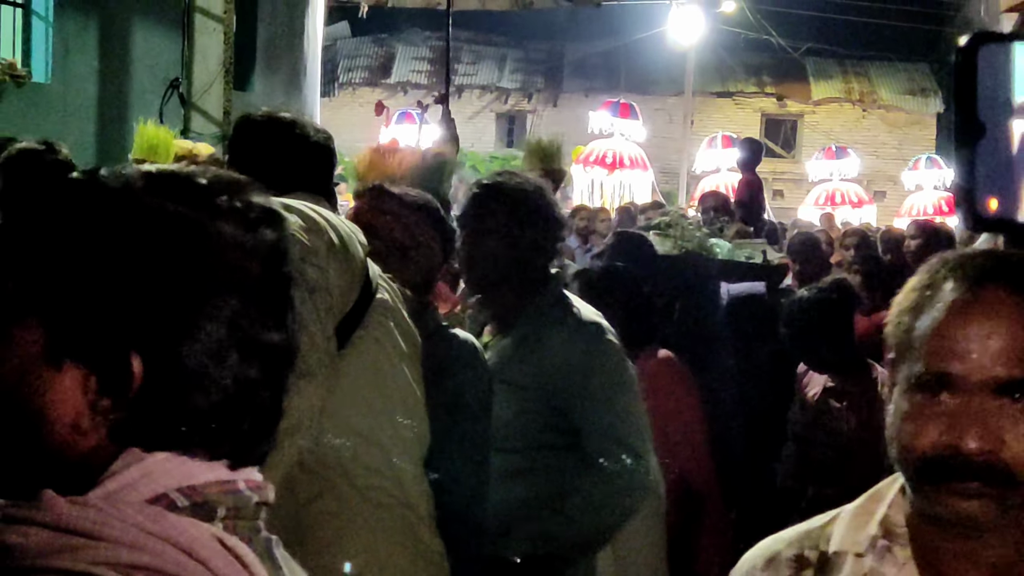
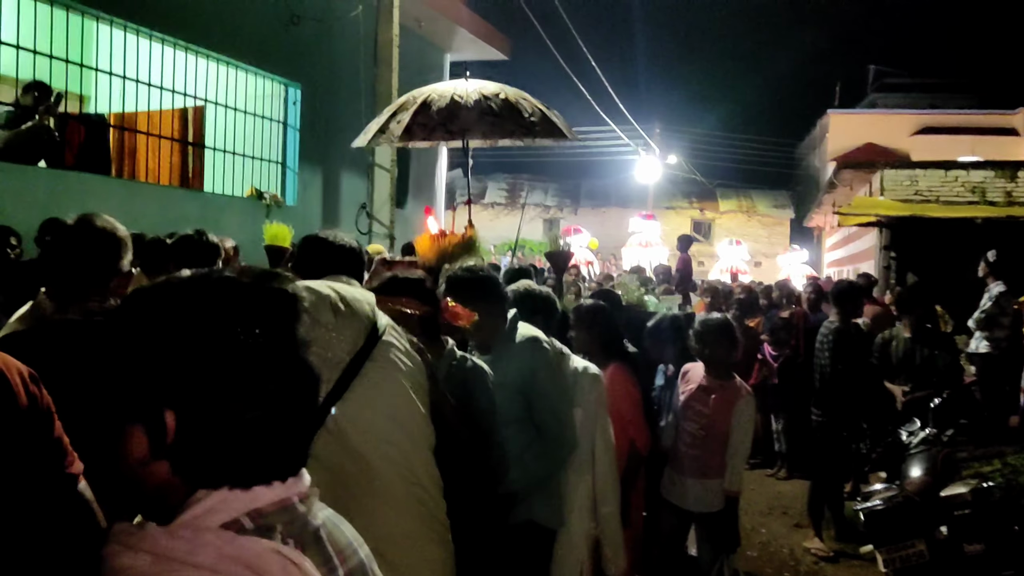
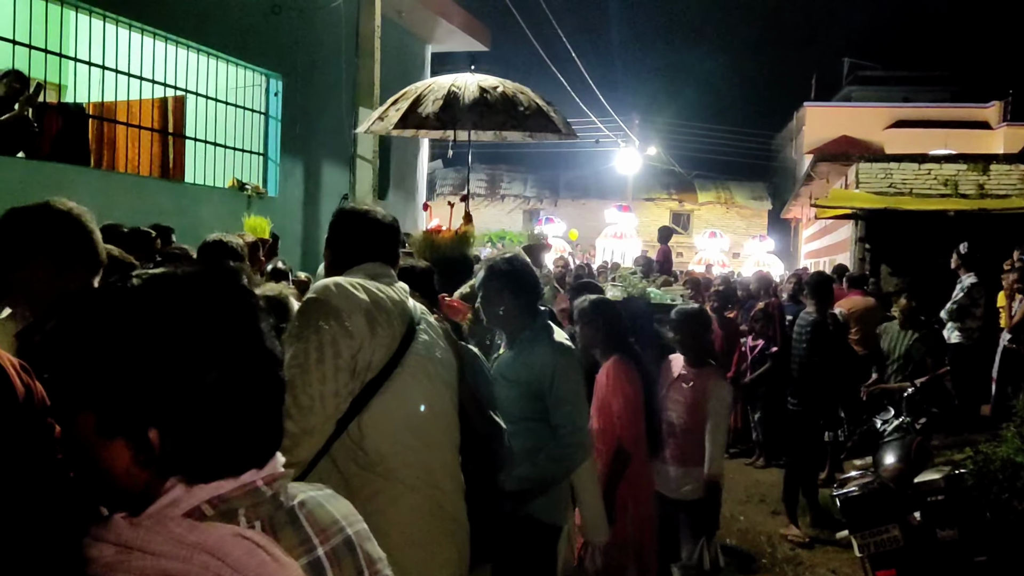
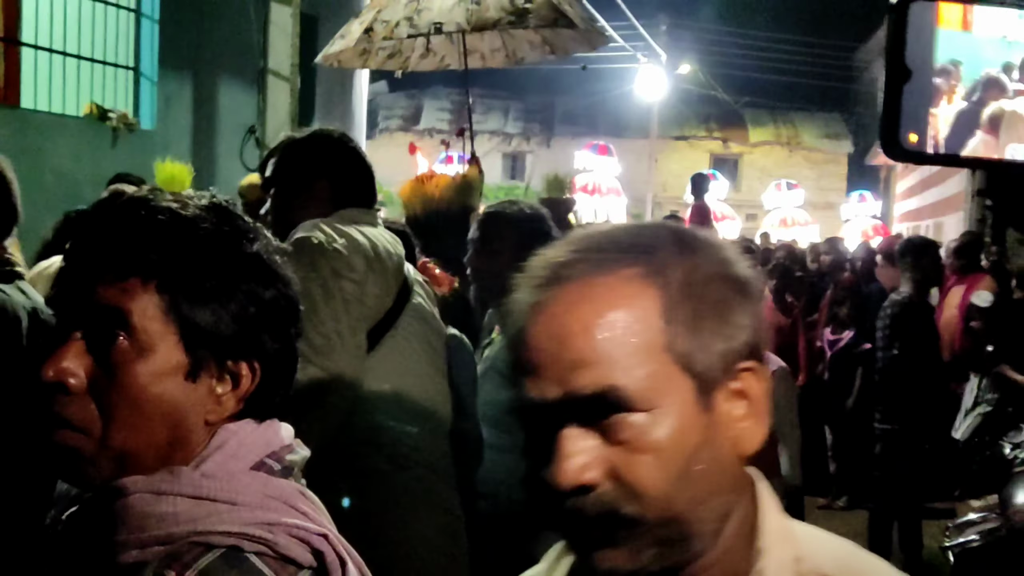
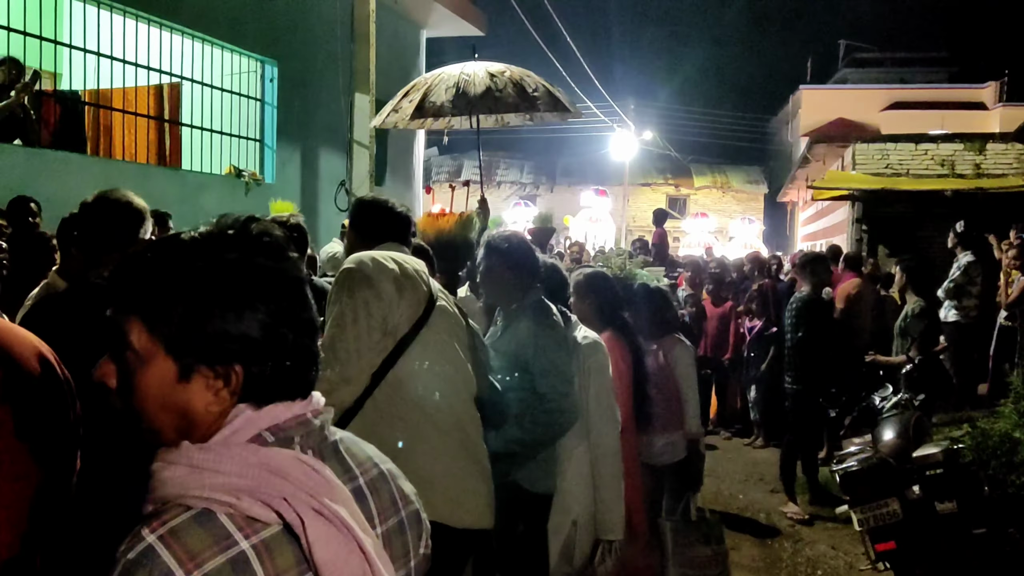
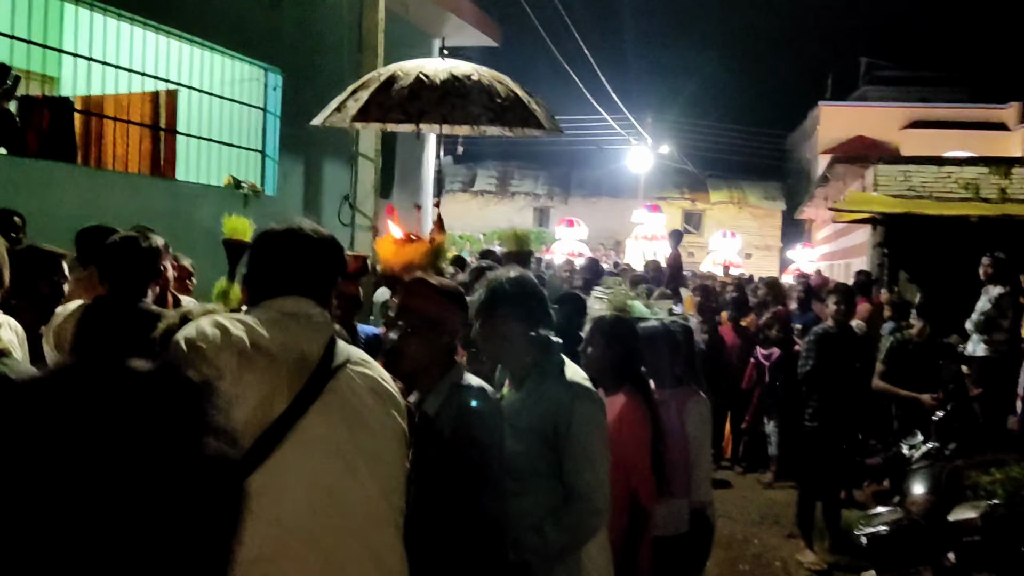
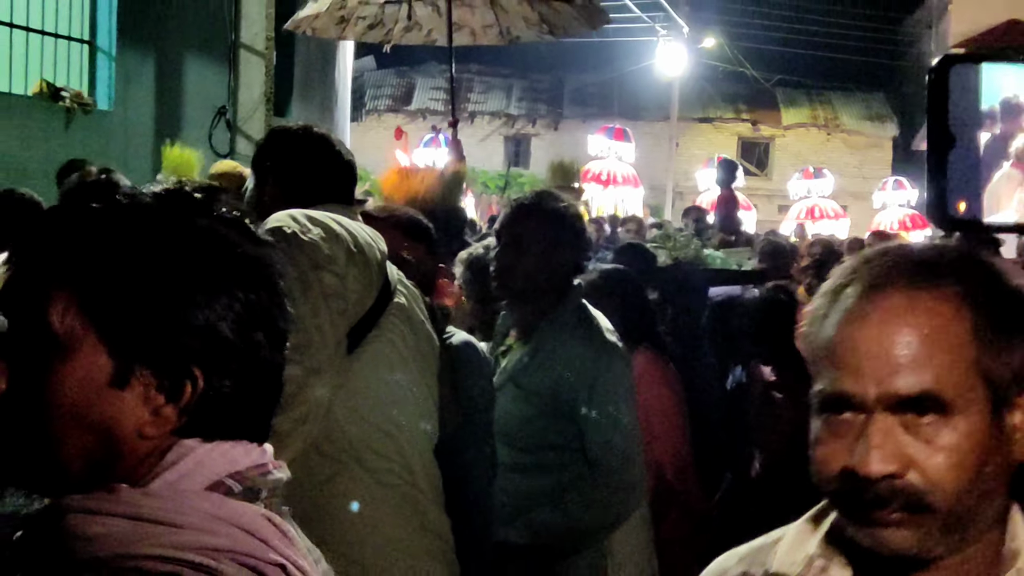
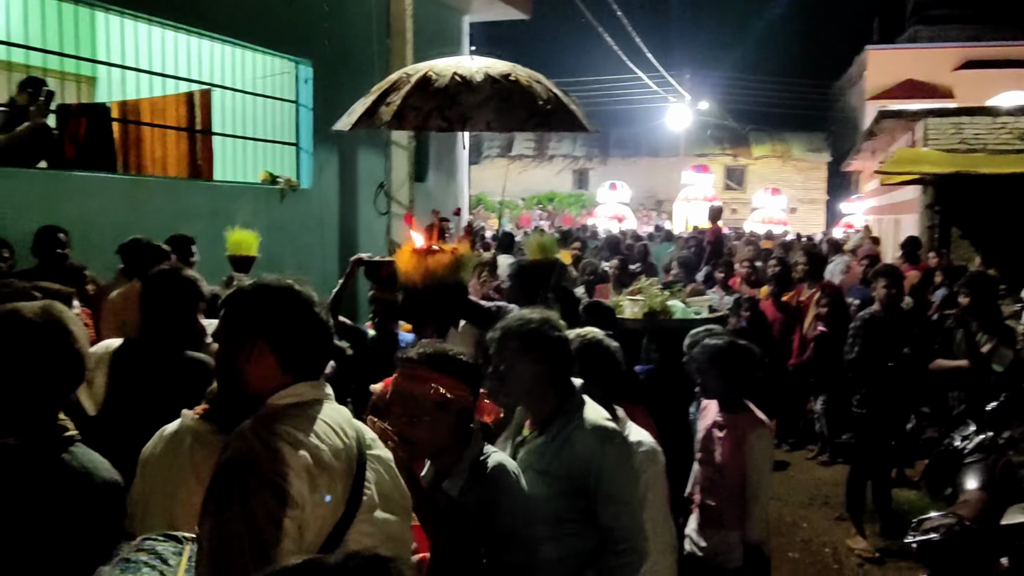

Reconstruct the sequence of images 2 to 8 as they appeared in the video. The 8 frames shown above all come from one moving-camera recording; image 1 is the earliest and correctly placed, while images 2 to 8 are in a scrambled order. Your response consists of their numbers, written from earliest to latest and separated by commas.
7, 4, 5, 3, 2, 6, 8
